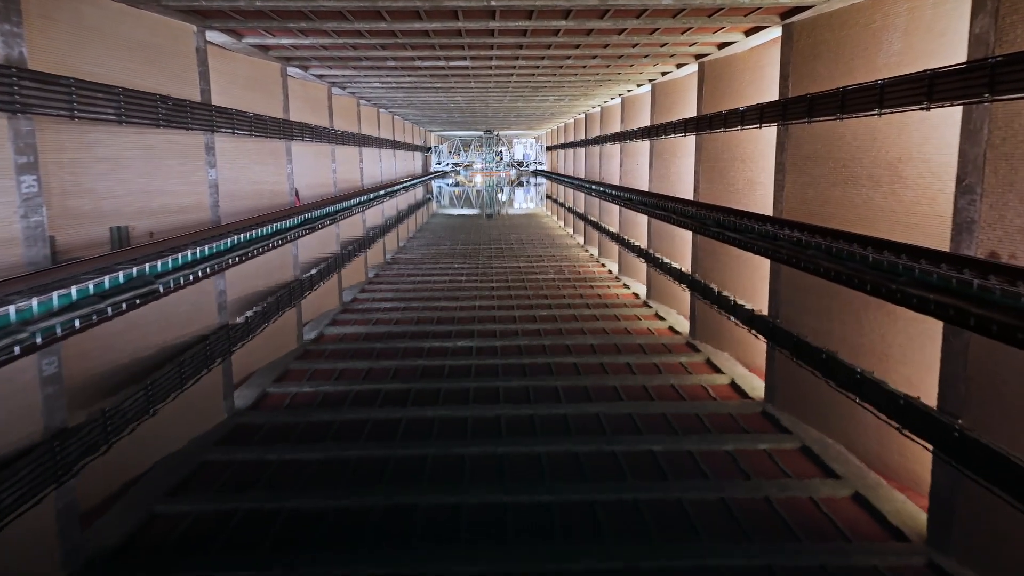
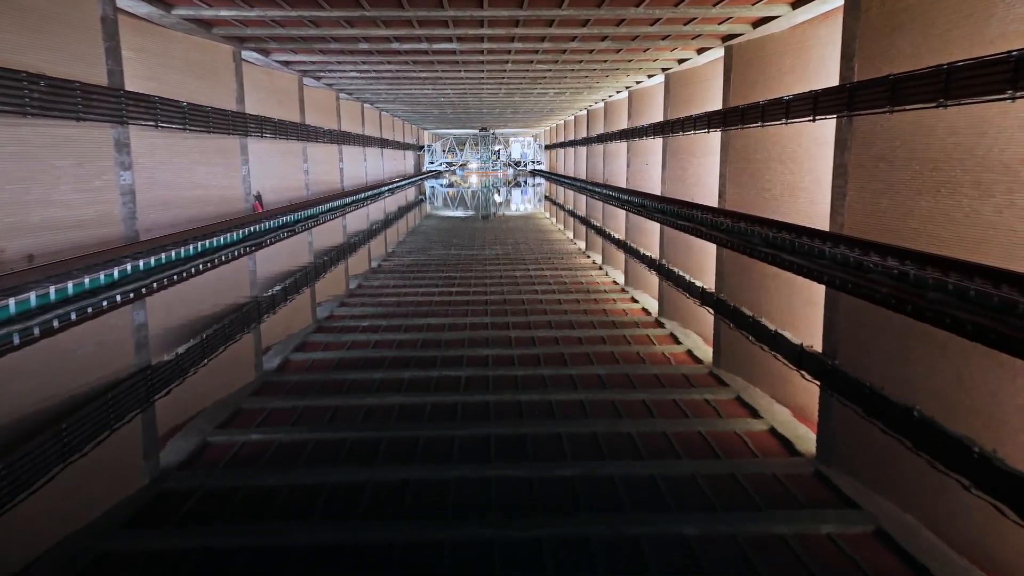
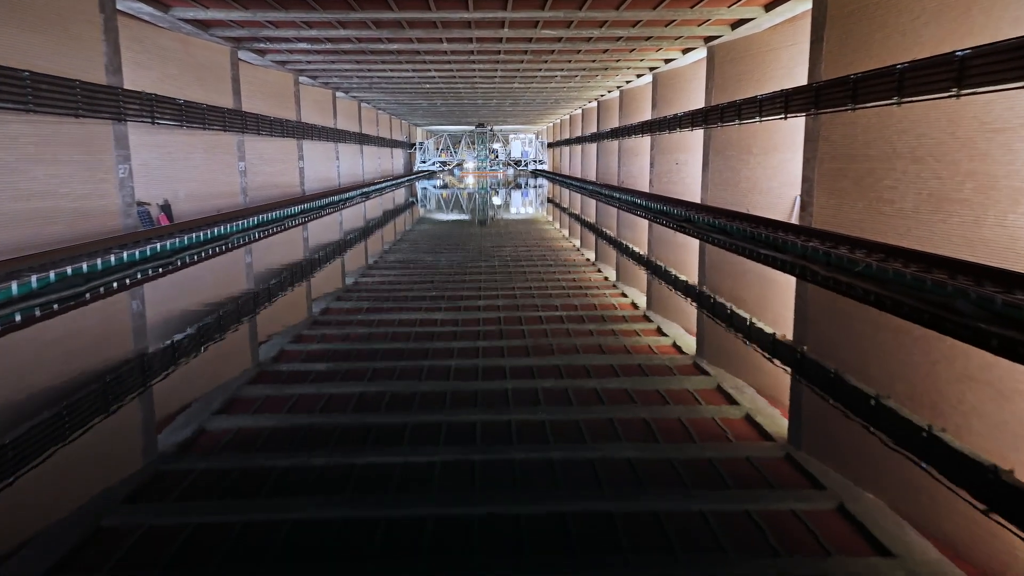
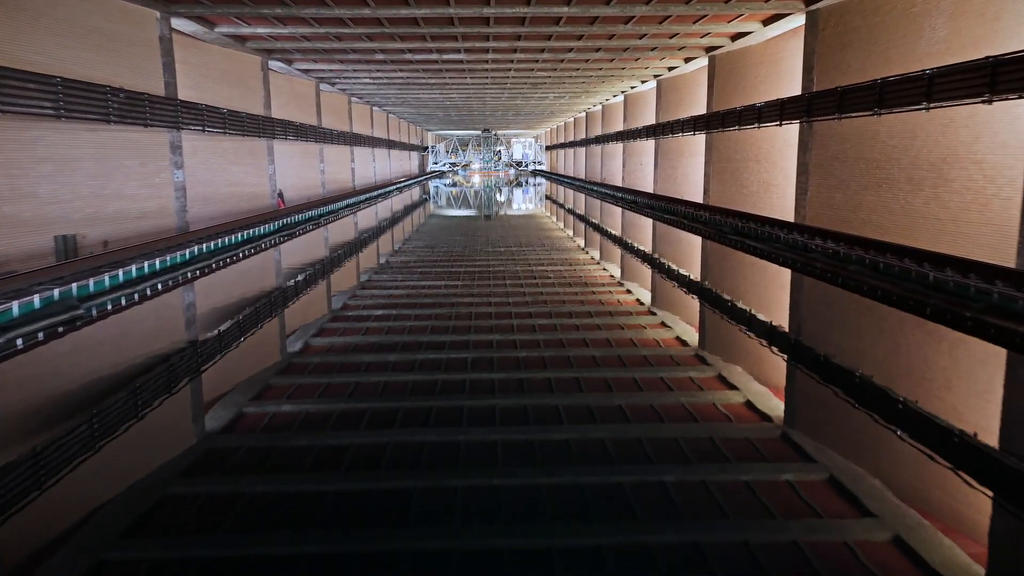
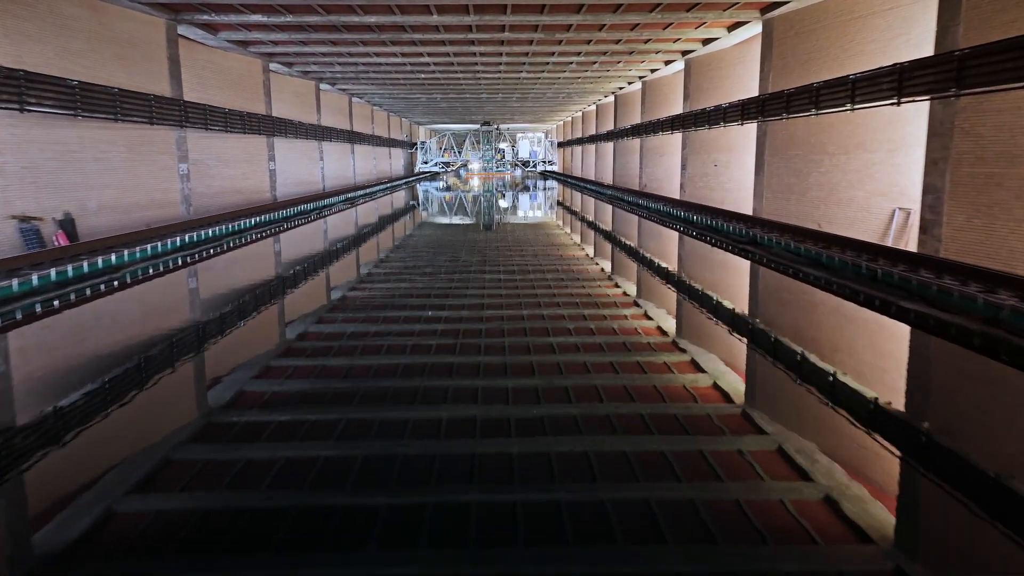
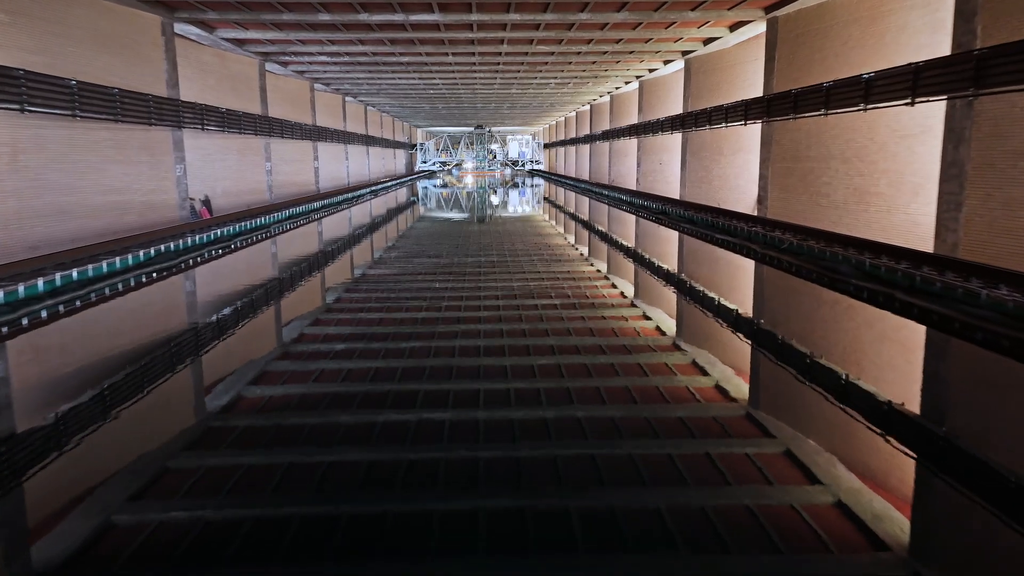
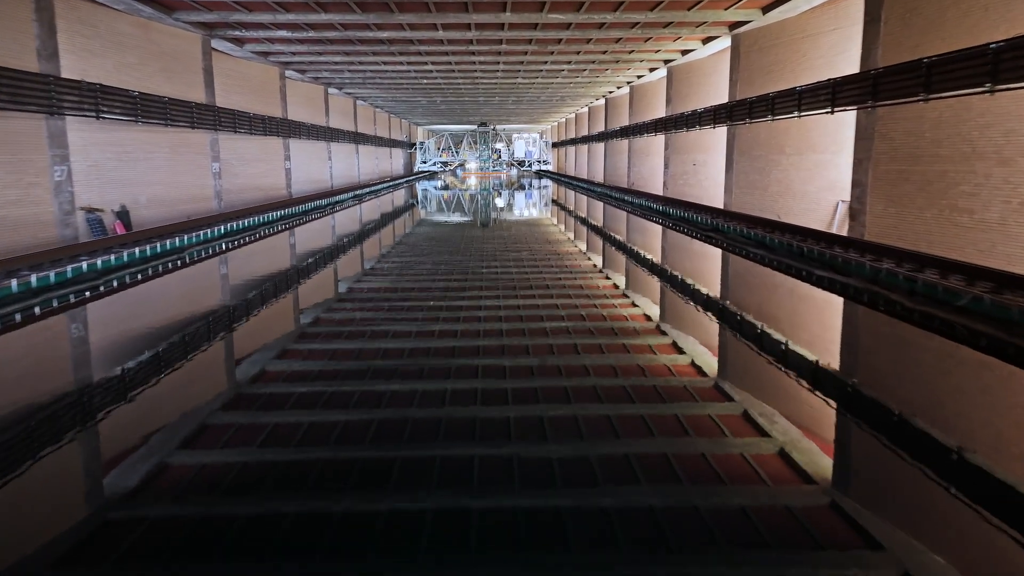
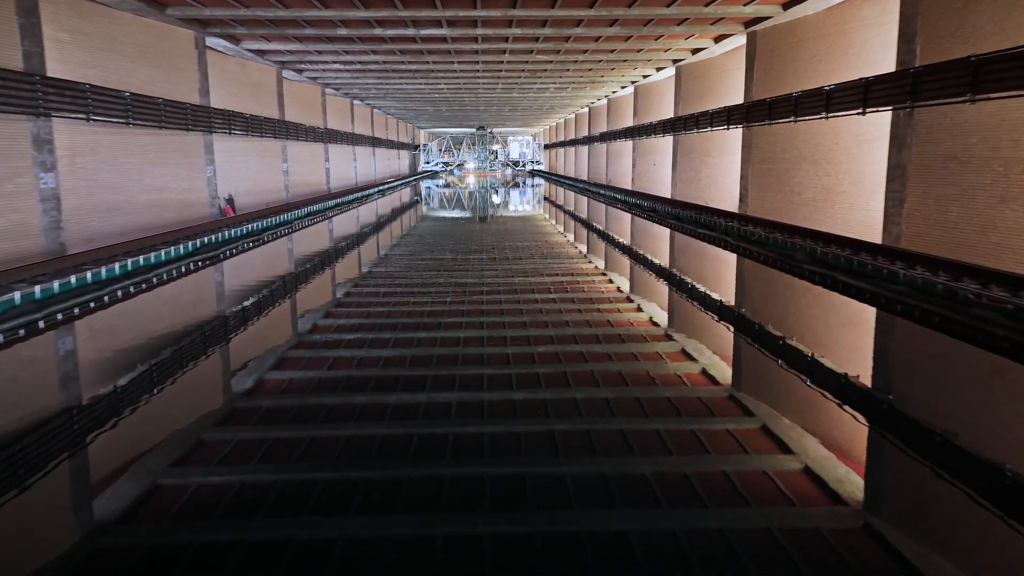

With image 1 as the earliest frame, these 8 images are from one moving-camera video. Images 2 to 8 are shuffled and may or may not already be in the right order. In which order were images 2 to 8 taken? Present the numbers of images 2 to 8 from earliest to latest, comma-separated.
4, 2, 8, 6, 3, 7, 5
